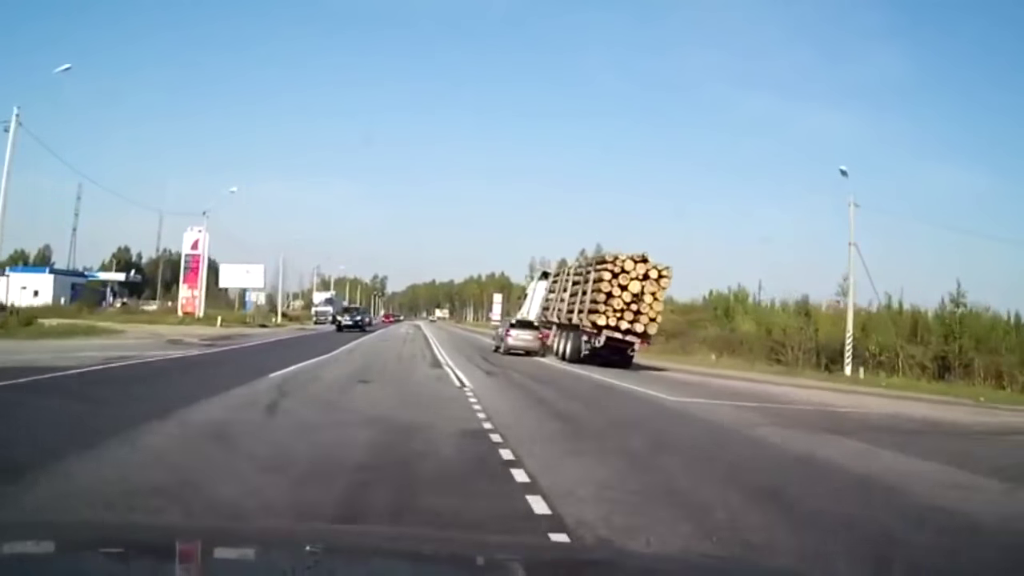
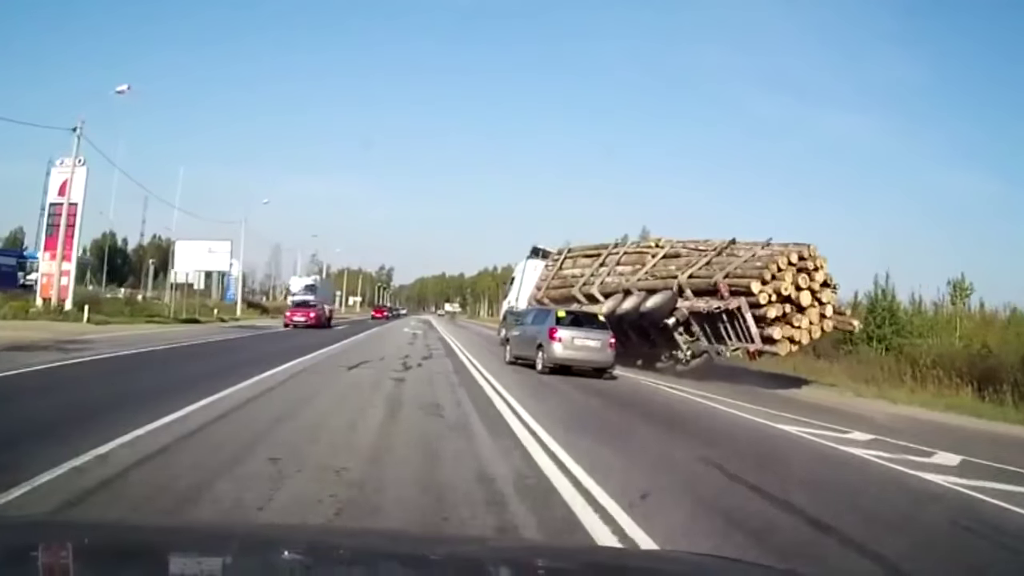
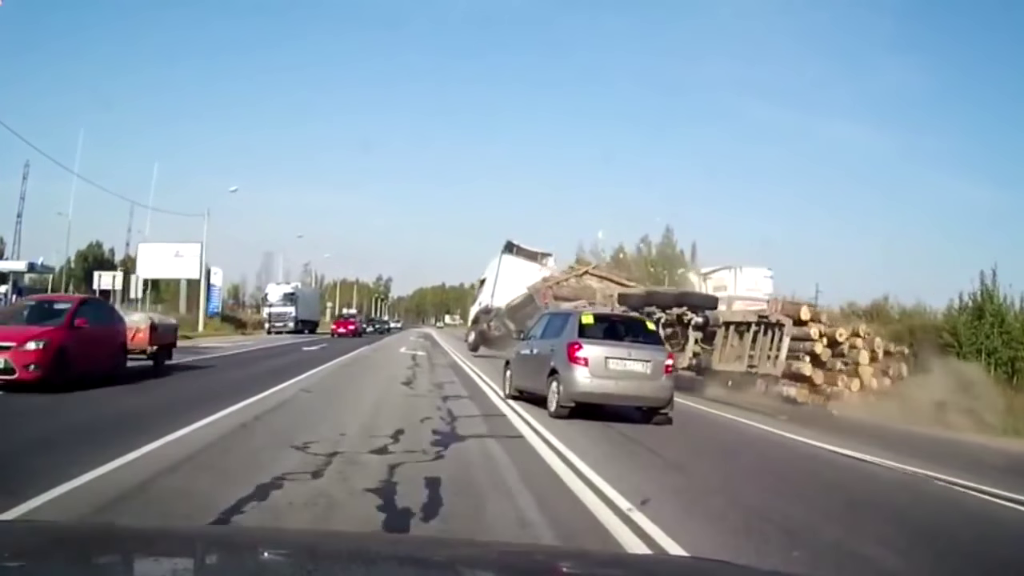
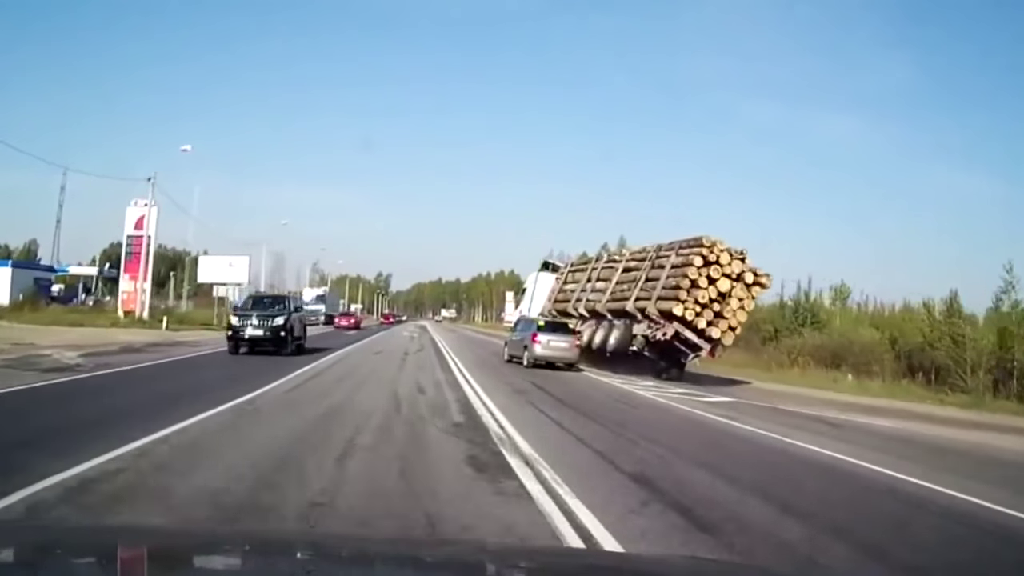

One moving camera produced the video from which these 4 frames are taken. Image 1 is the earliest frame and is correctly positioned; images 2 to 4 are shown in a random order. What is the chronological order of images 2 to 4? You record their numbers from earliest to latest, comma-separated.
4, 2, 3
